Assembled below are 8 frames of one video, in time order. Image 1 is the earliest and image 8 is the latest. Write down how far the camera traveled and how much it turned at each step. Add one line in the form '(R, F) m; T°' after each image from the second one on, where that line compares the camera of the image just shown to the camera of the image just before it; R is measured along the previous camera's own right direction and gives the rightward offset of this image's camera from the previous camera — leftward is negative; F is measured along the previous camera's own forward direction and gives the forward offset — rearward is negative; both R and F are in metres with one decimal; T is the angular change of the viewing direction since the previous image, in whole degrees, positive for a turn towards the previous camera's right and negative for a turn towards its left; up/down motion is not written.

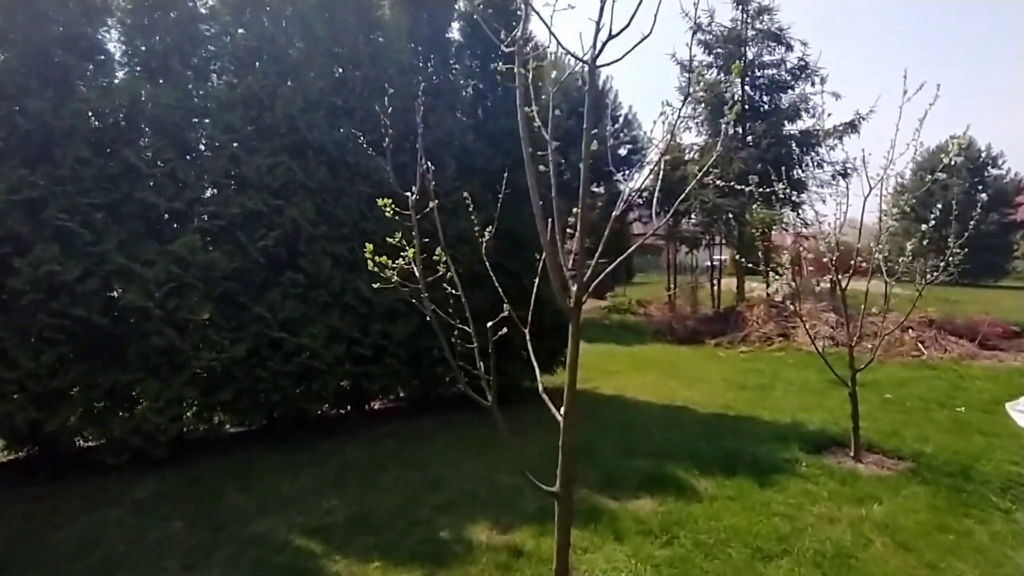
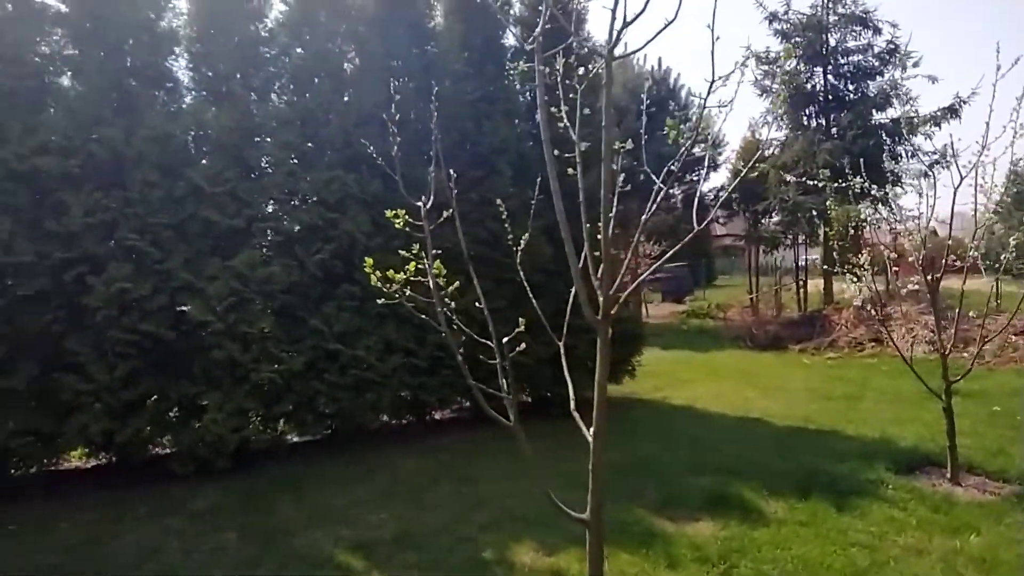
(+0.2, +0.2) m; -7°
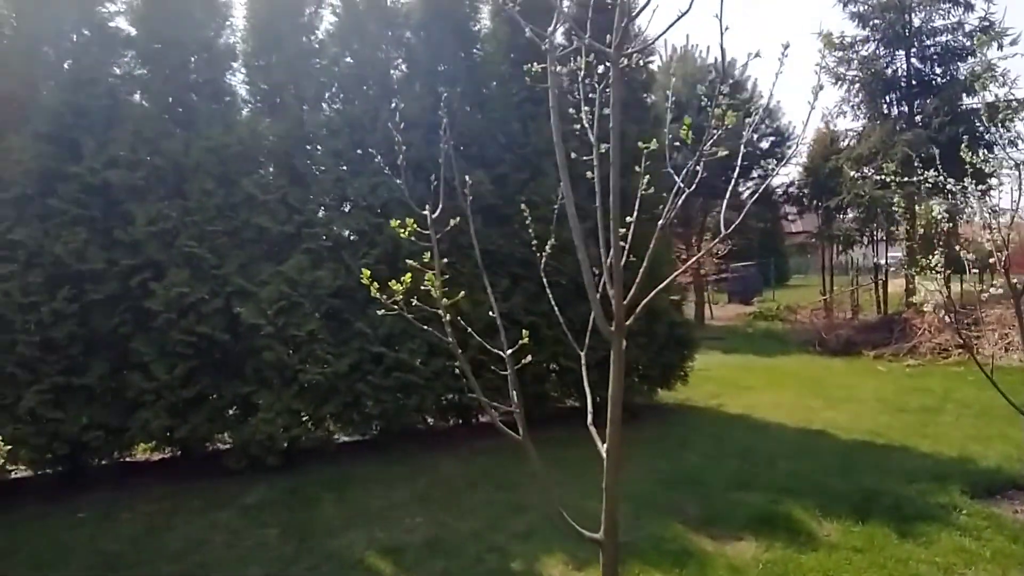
(+0.2, +0.1) m; -6°
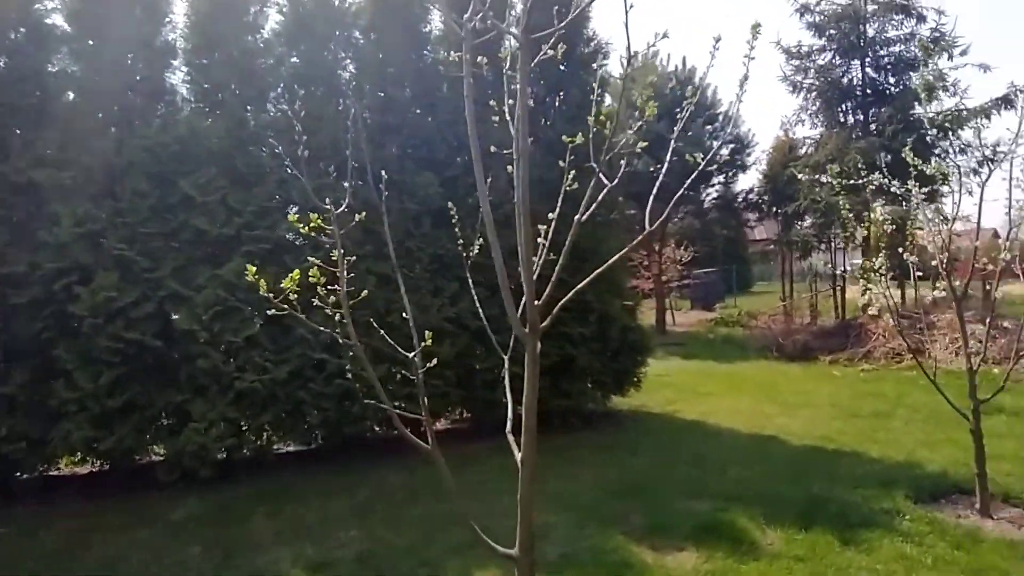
(+0.2, +0.1) m; +3°
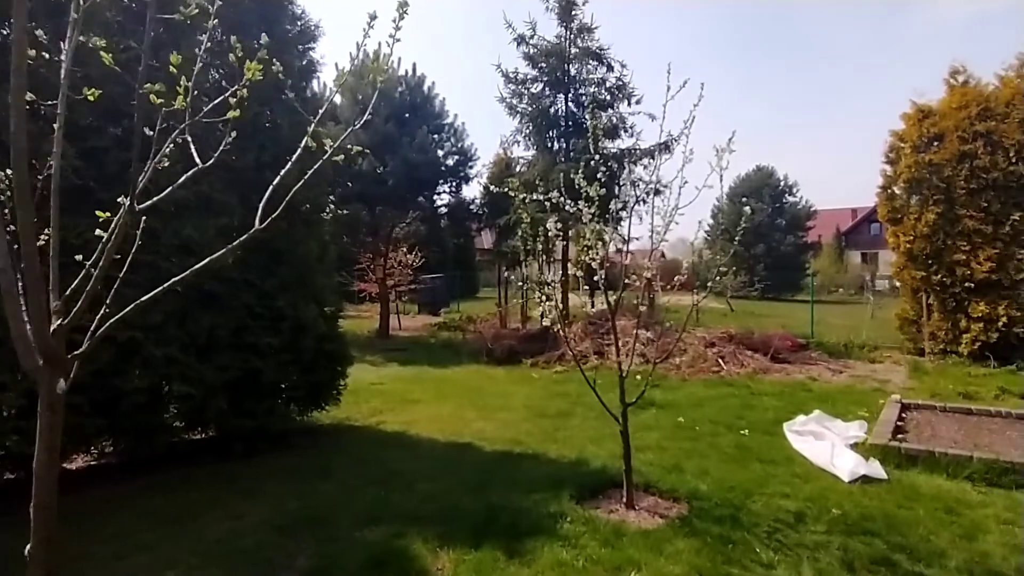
(+0.5, +0.3) m; +25°
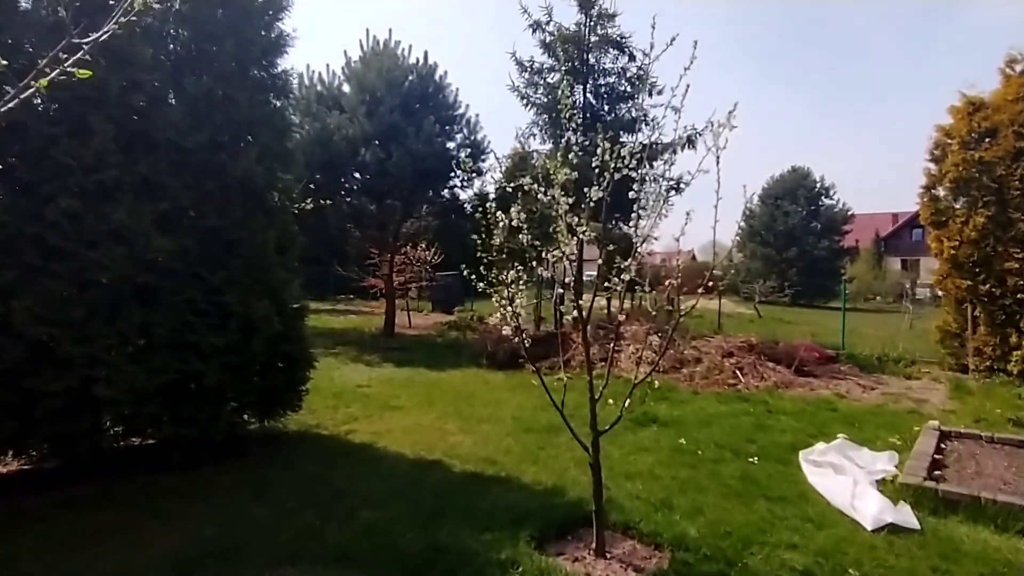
(+0.5, +0.8) m; -3°
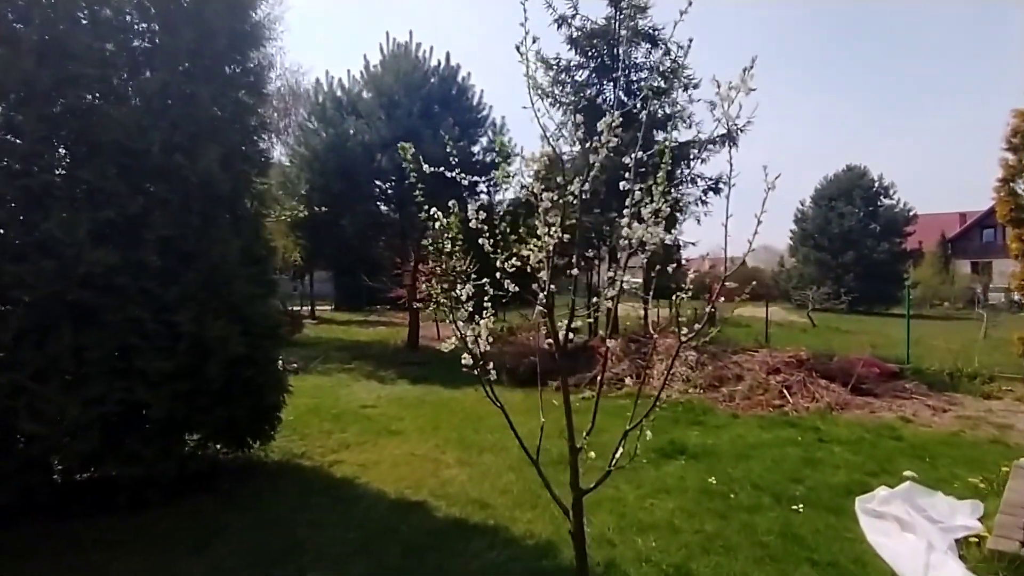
(+0.5, +0.9) m; -4°
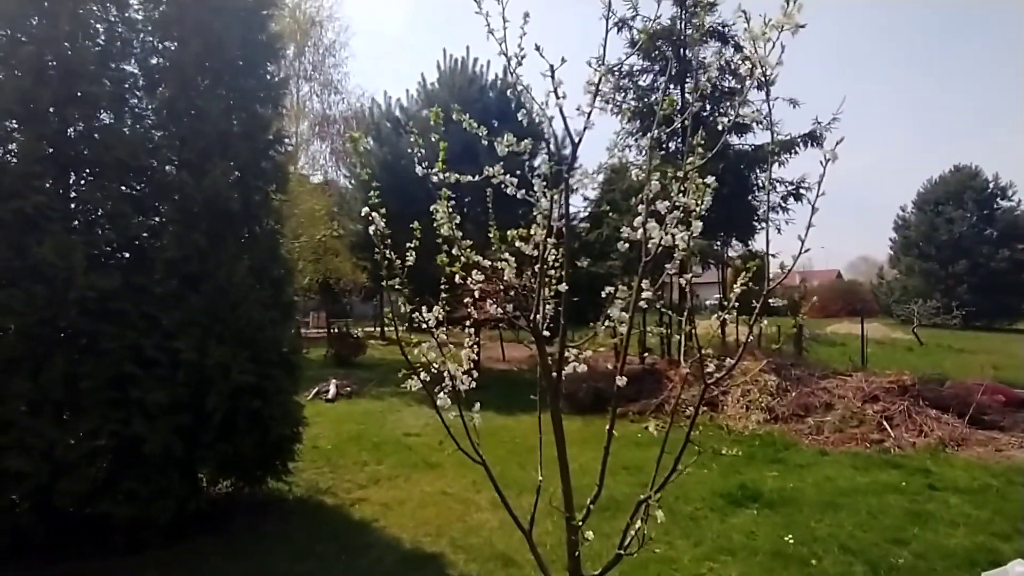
(+0.4, +0.7) m; -8°
